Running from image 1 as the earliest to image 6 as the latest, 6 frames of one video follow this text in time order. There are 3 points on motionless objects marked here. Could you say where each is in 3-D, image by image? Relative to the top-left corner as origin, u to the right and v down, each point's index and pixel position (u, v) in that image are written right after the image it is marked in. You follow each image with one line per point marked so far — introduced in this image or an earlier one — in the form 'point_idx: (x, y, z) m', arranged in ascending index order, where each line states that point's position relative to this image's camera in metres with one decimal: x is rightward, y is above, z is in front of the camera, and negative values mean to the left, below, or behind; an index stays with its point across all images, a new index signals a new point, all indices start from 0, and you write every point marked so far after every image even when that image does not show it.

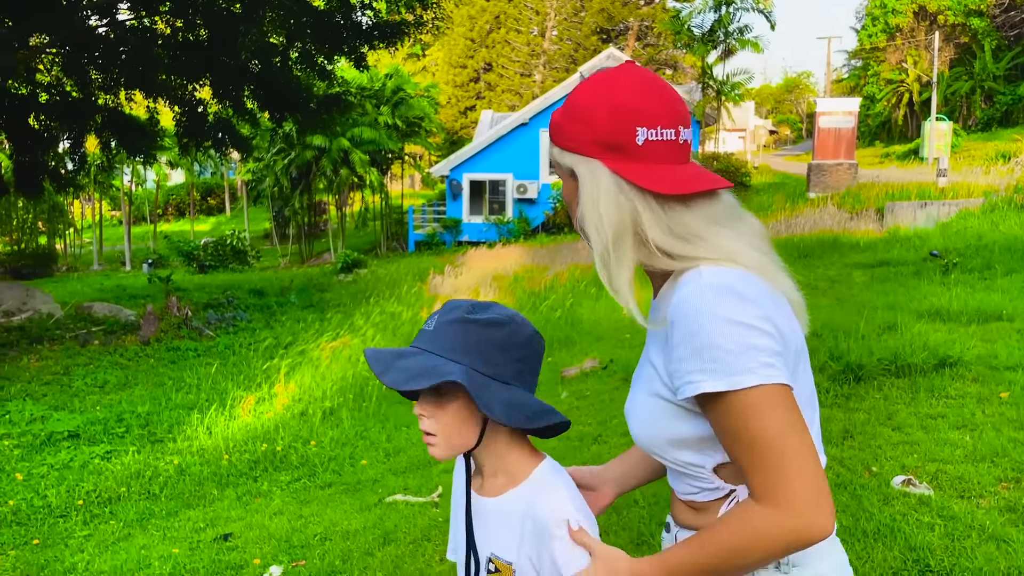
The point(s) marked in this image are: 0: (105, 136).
0: (-6.8, +2.5, +13.1) m
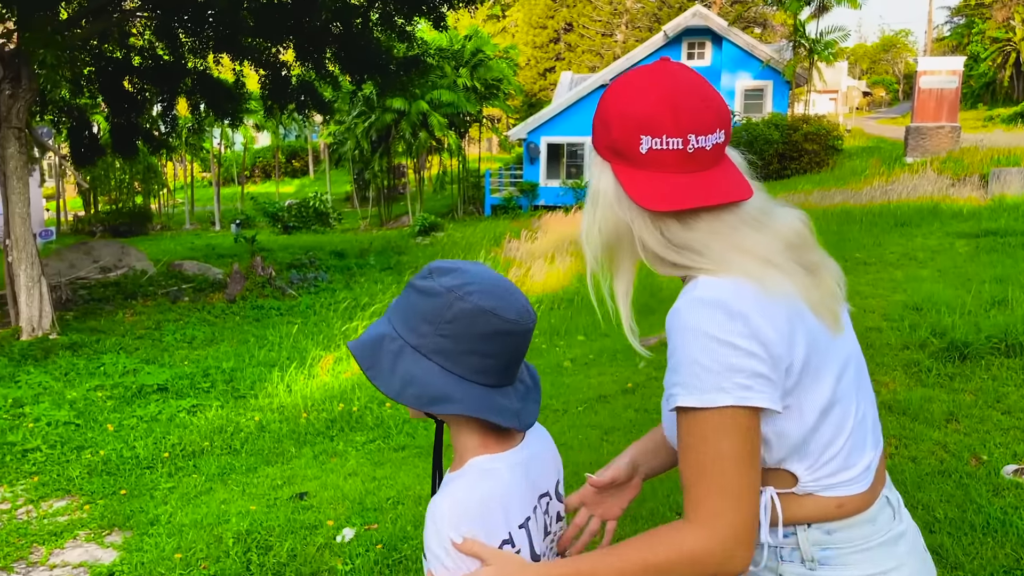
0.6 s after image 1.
0: (-5.4, +3.2, +13.5) m
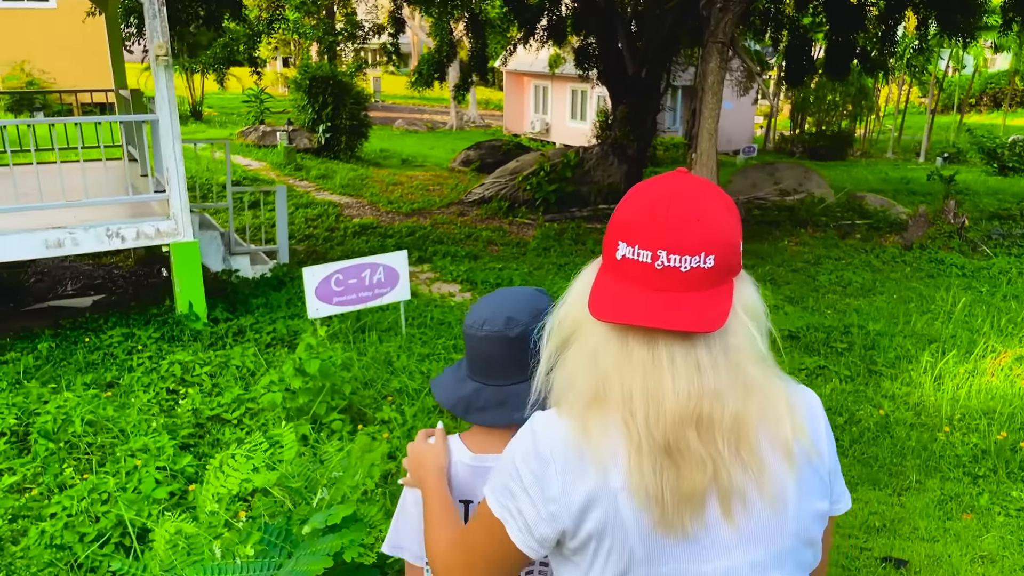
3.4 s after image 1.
0: (+6.1, +4.1, +11.7) m
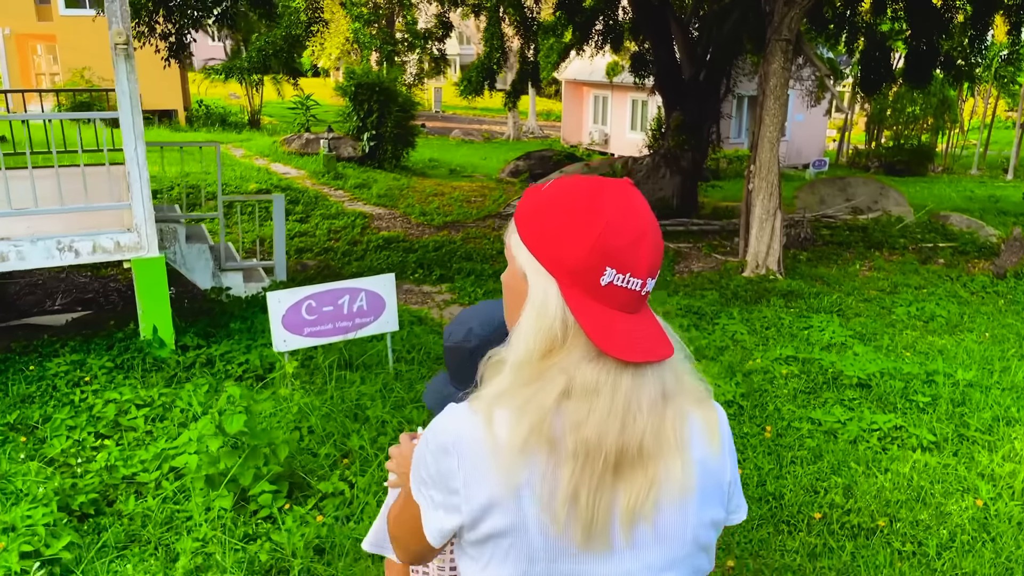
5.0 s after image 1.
0: (+6.7, +3.7, +10.4) m
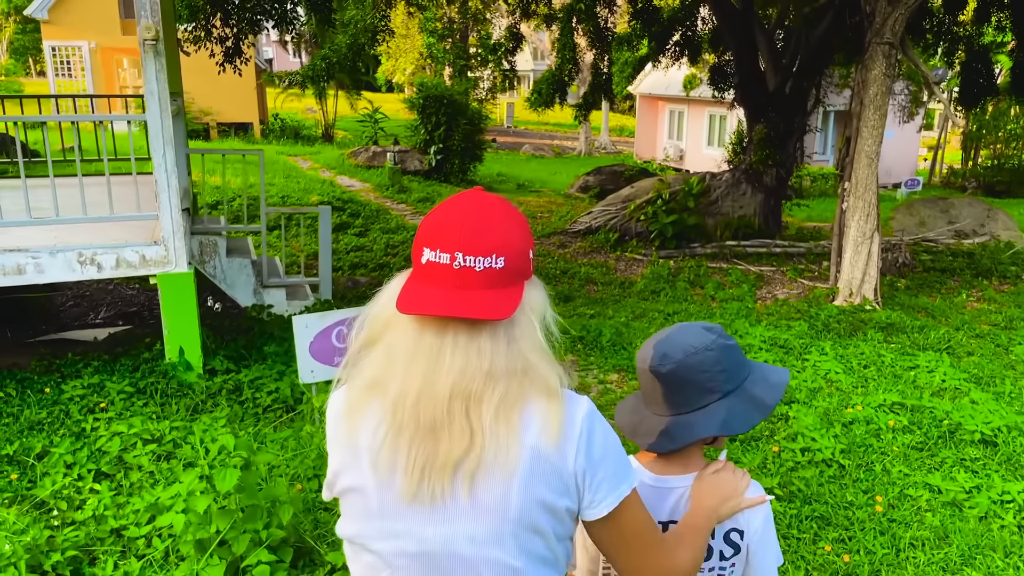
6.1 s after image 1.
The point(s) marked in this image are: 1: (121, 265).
0: (+7.5, +3.3, +9.2) m
1: (-2.2, +0.1, +4.4) m
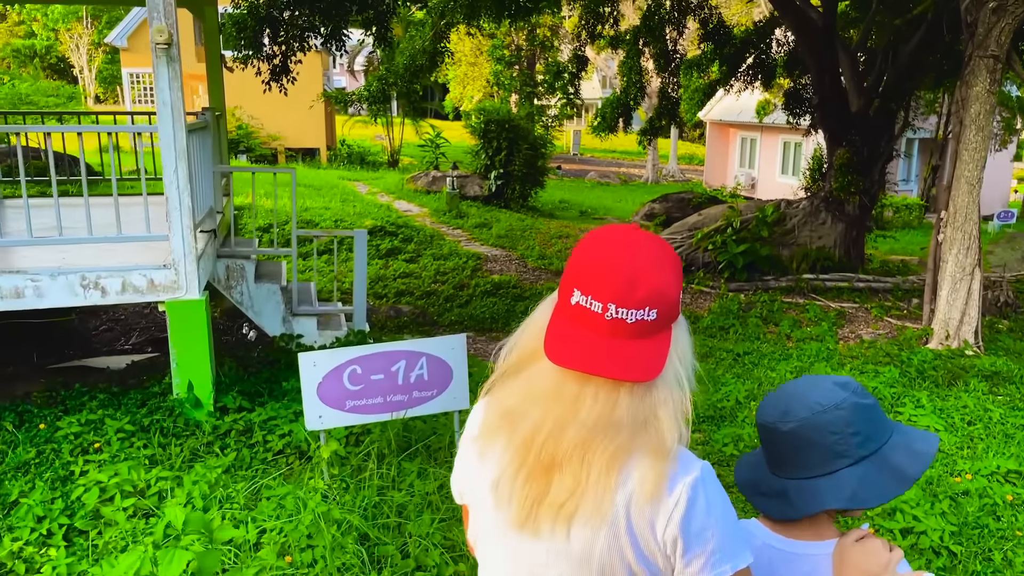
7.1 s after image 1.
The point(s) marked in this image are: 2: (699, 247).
0: (+8.2, +2.8, +8.1) m
1: (-2.0, 0.0, +4.1) m
2: (+2.3, +0.5, +9.7) m
